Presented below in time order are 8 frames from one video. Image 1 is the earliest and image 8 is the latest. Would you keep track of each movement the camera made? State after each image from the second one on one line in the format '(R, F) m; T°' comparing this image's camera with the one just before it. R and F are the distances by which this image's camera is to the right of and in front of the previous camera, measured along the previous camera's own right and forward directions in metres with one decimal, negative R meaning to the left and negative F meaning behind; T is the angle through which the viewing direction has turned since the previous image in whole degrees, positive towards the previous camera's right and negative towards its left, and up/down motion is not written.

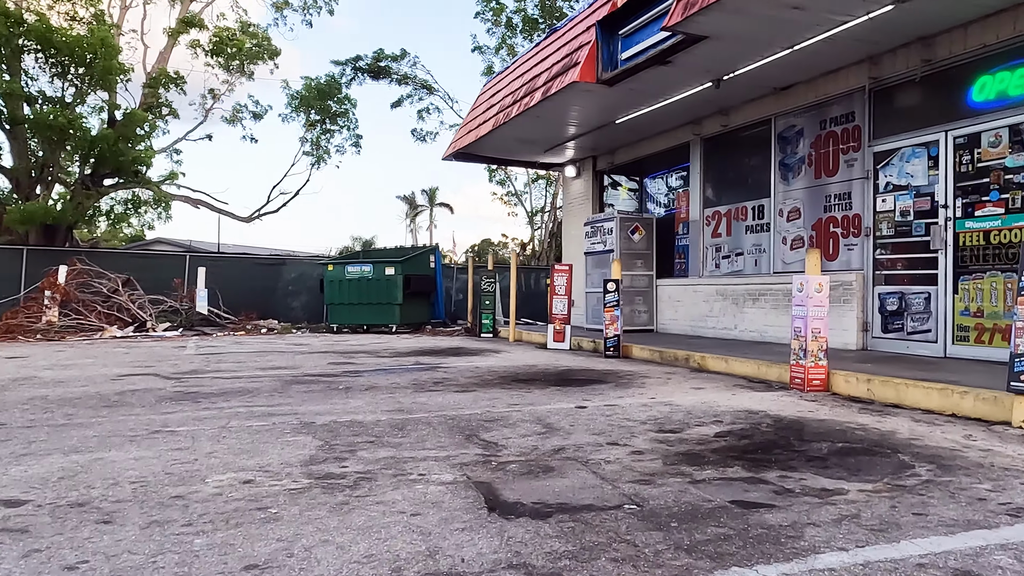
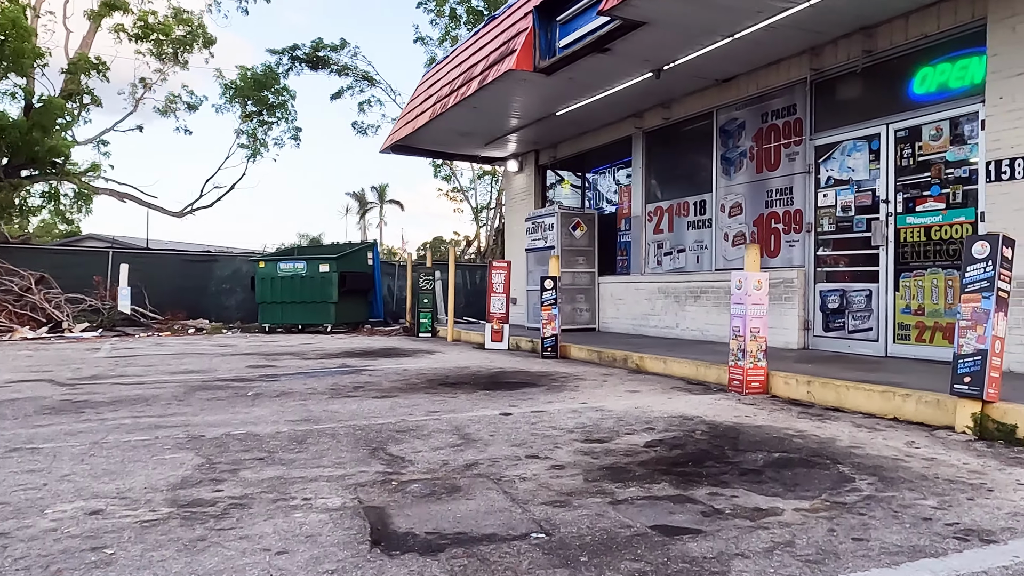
(+0.3, +0.5) m; +4°
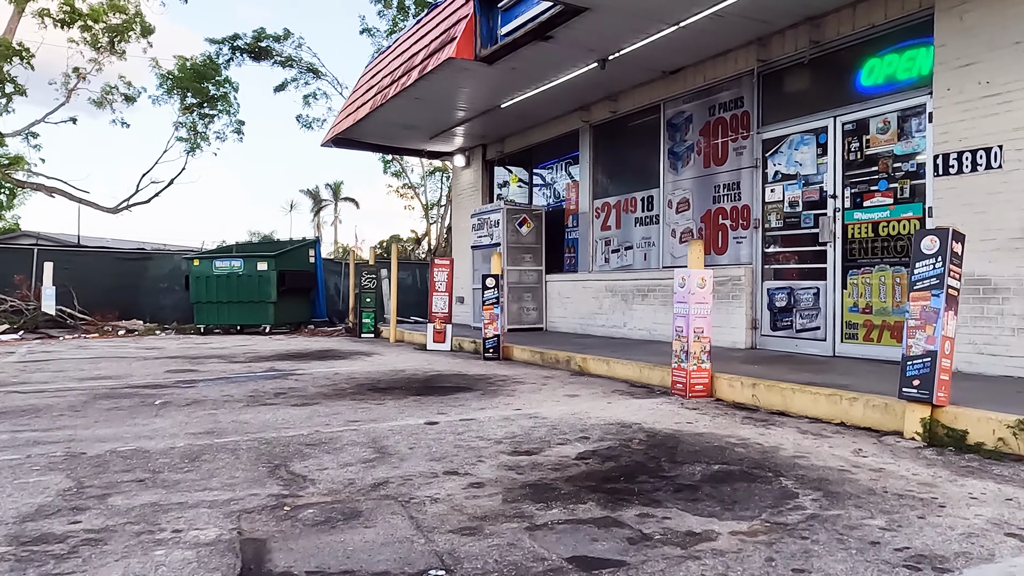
(+0.3, +0.5) m; +3°
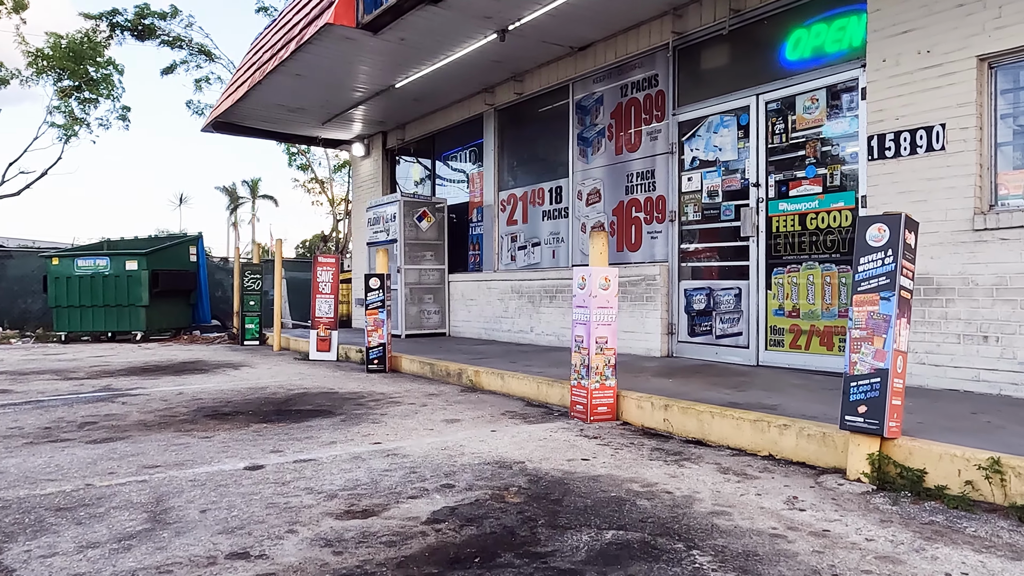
(+0.5, +1.2) m; +5°
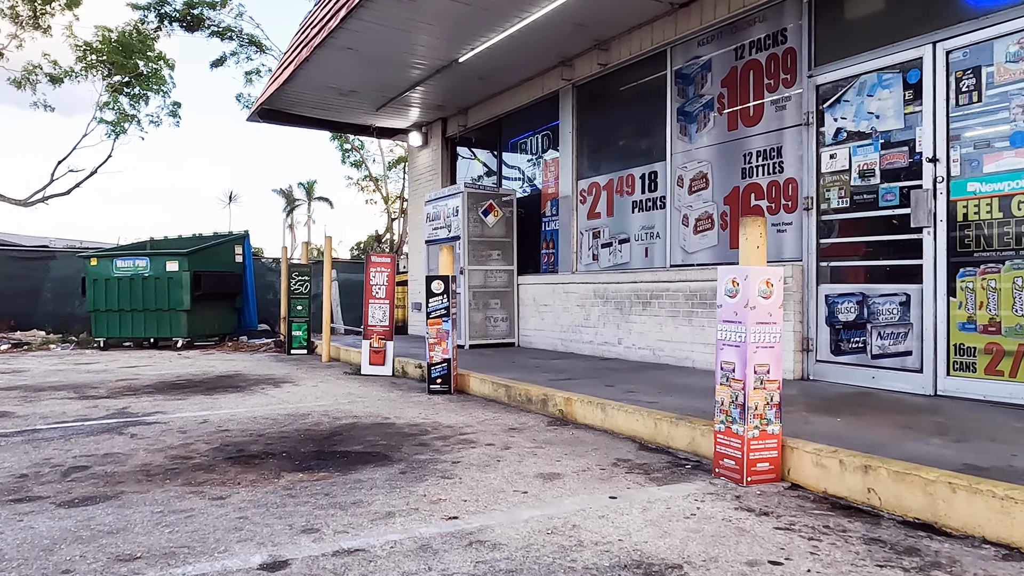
(-0.4, +1.6) m; -4°
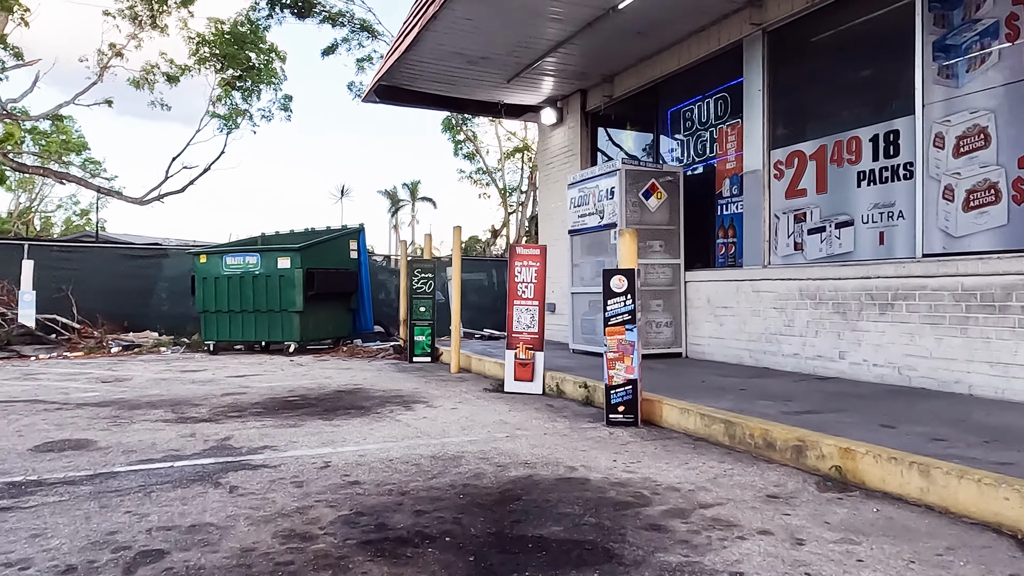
(-0.8, +1.8) m; -7°
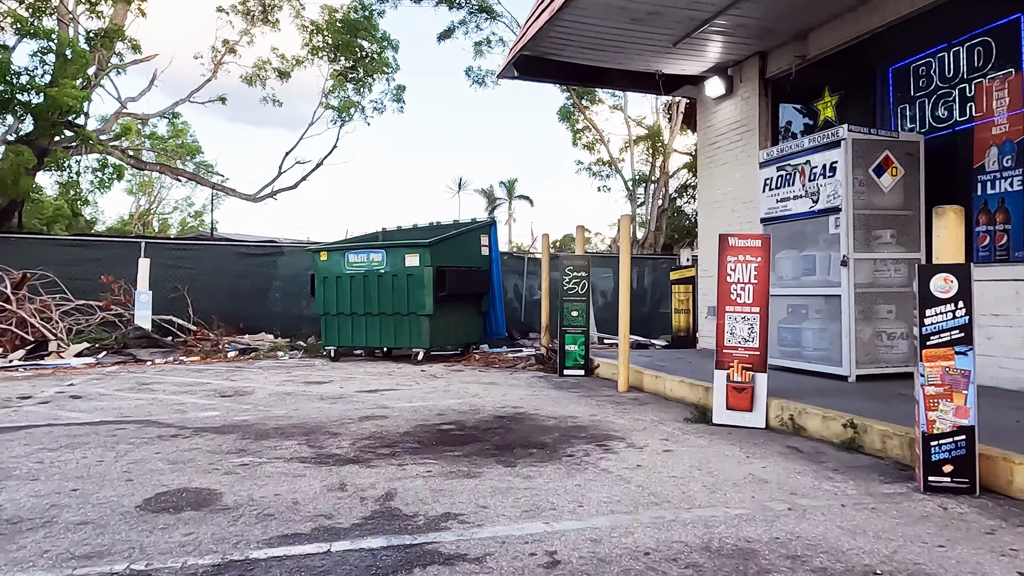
(-0.9, +1.6) m; -7°
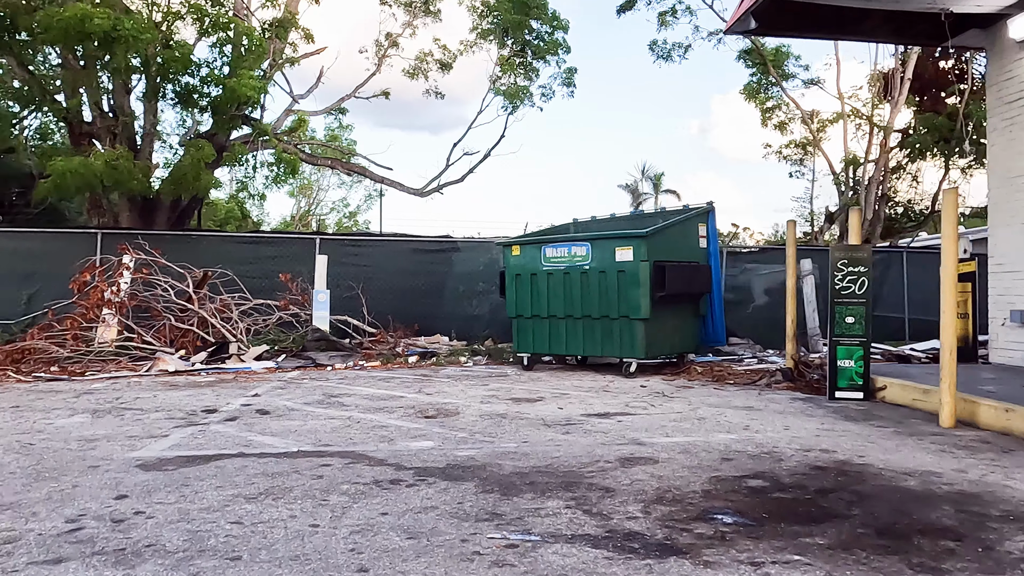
(-1.1, +1.6) m; -10°
